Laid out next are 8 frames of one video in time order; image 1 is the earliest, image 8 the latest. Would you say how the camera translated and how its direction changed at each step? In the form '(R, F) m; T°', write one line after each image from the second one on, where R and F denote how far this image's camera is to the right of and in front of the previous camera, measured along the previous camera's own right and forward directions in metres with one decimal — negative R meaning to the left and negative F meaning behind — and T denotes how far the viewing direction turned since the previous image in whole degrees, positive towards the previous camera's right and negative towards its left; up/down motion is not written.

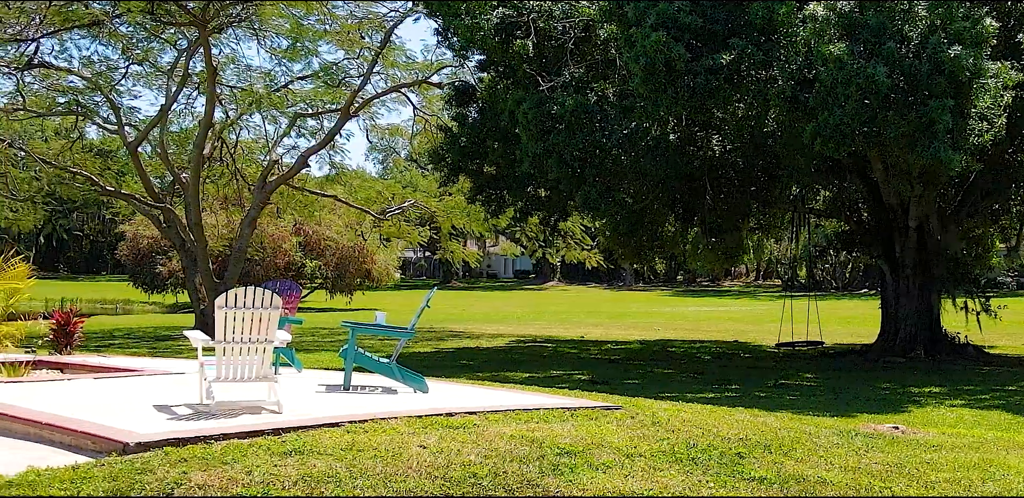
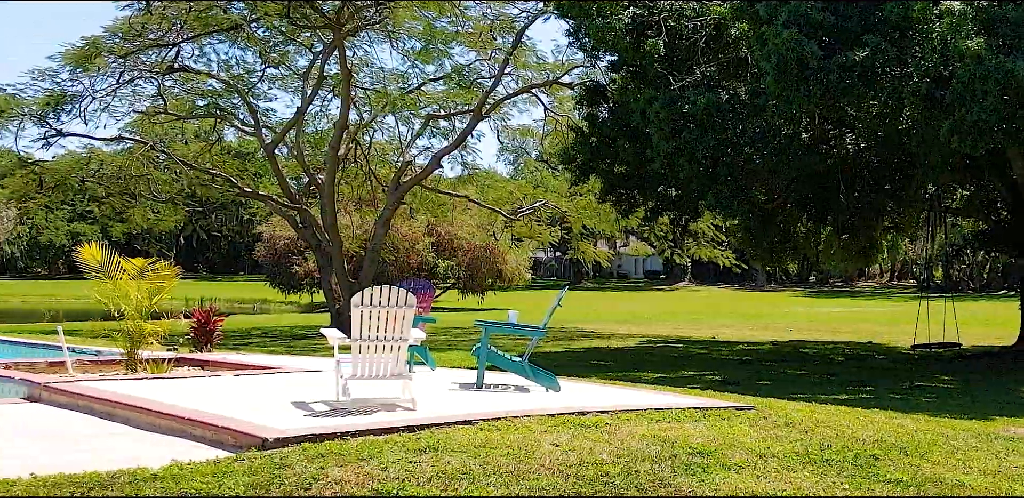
(0.0, 0.0) m; -5°
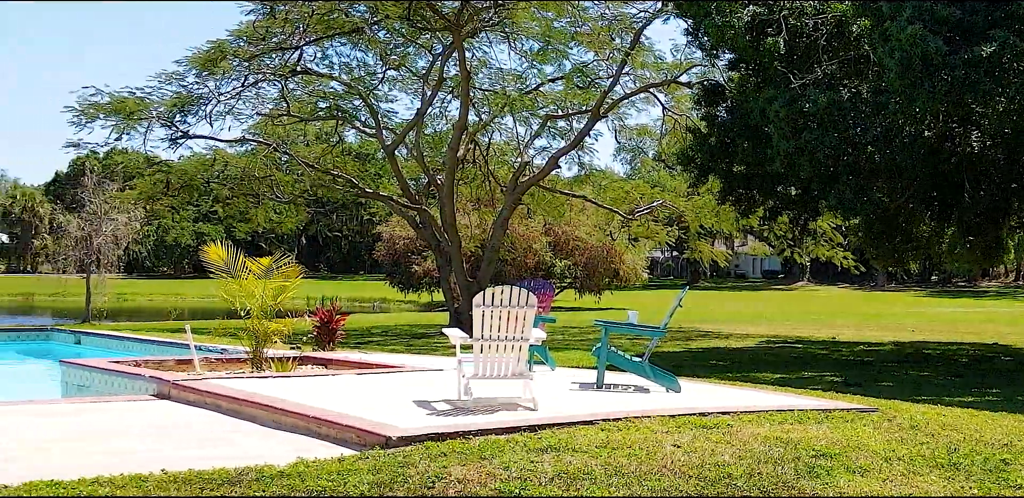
(0.0, 0.0) m; -4°
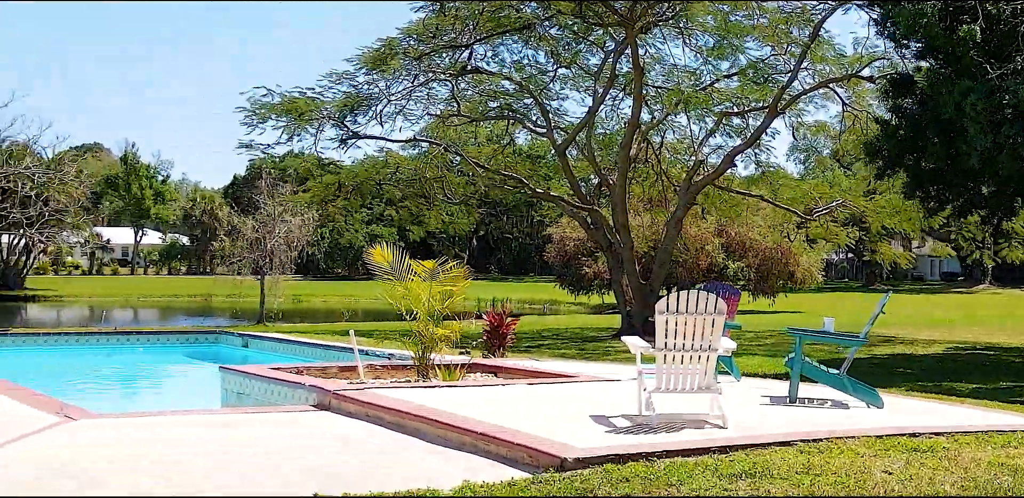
(-0.1, +0.5) m; -6°
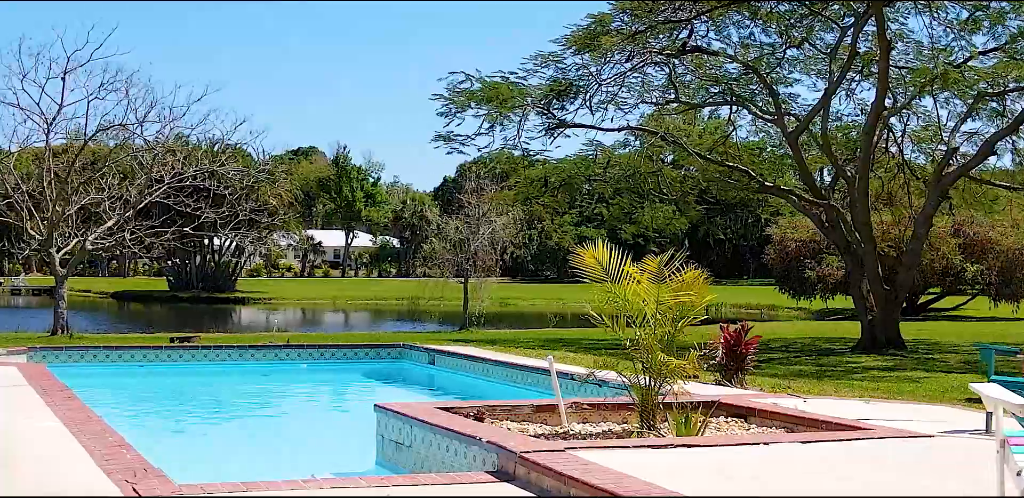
(-0.2, +2.0) m; -8°
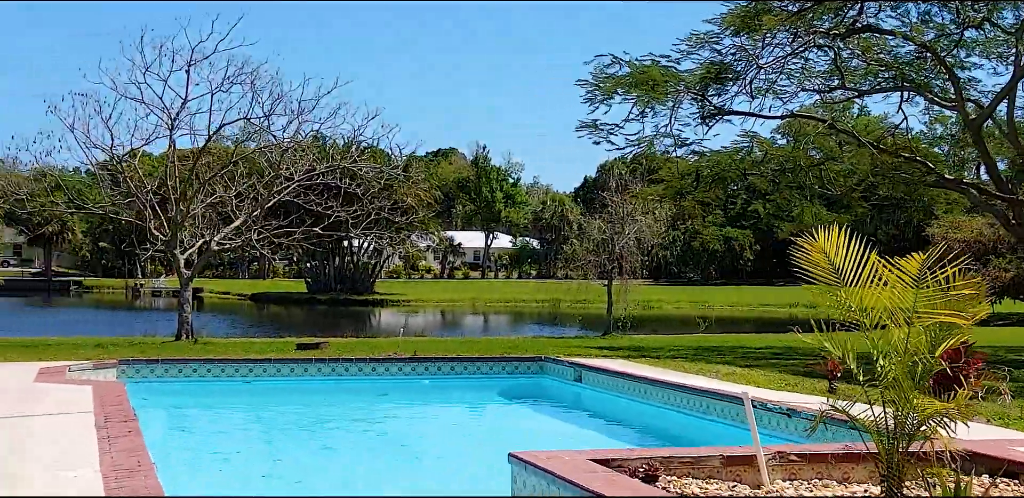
(-0.1, +1.5) m; -5°
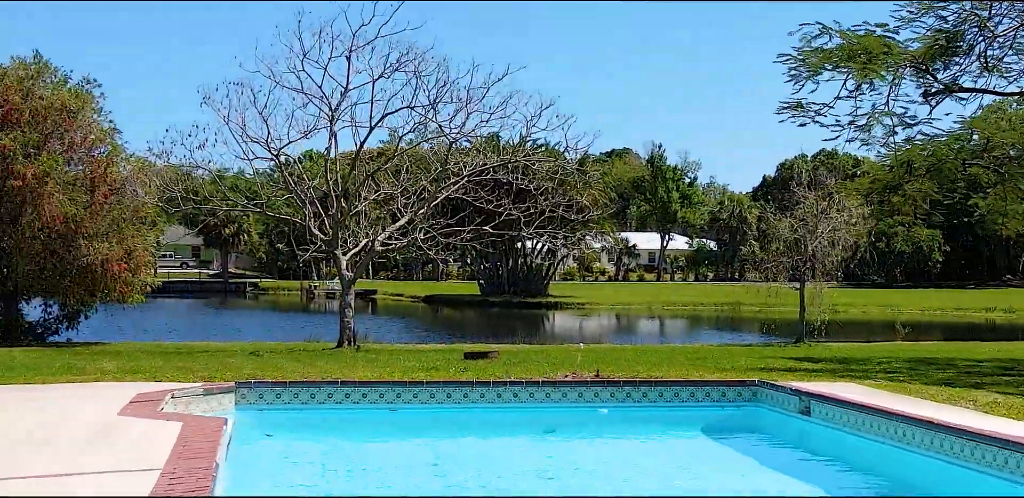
(-0.2, +1.8) m; -6°
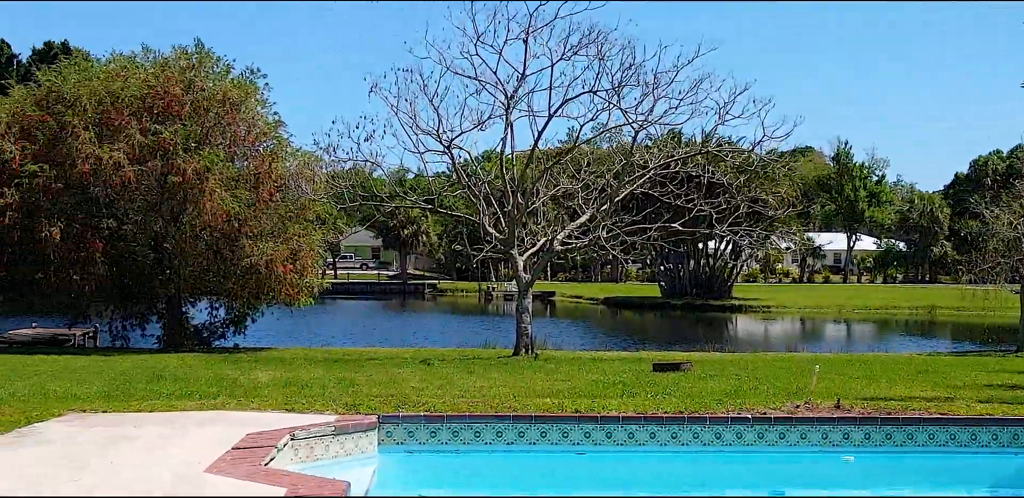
(-0.2, +1.7) m; -7°
